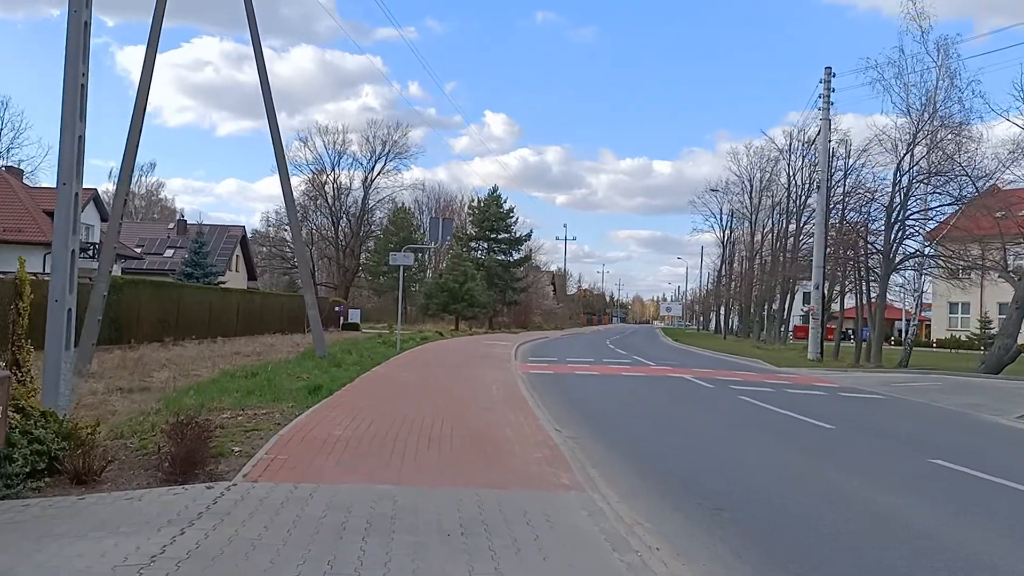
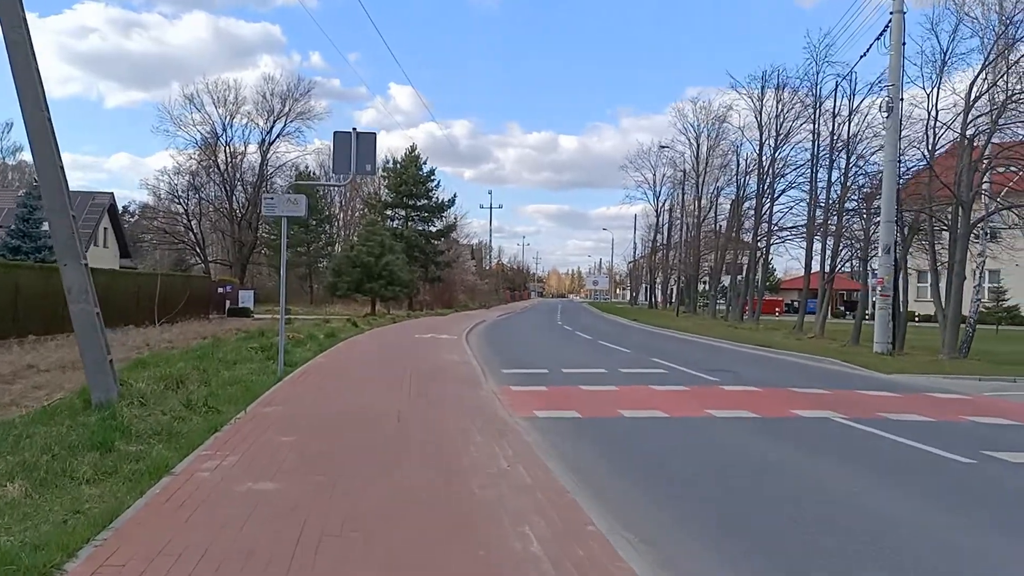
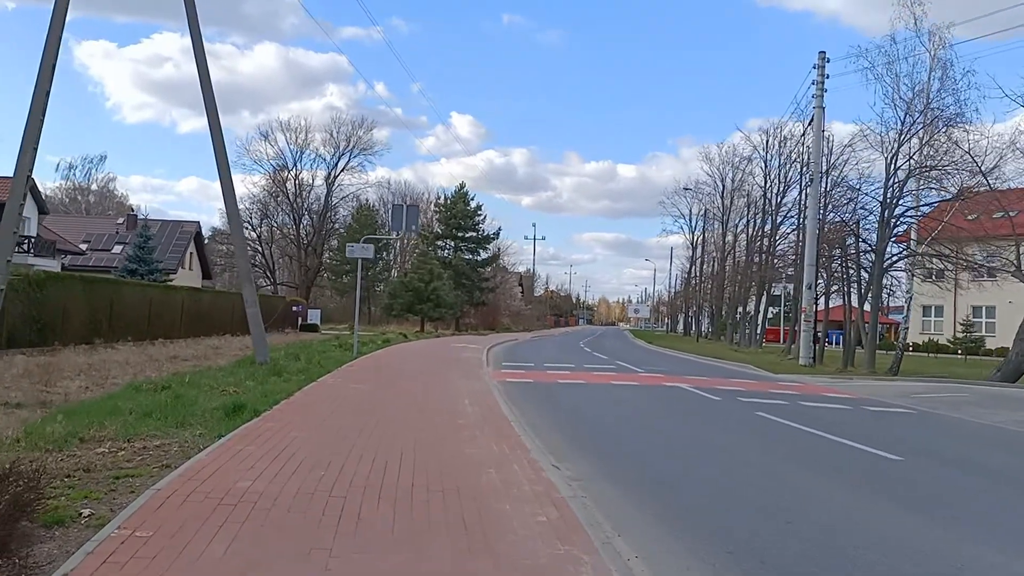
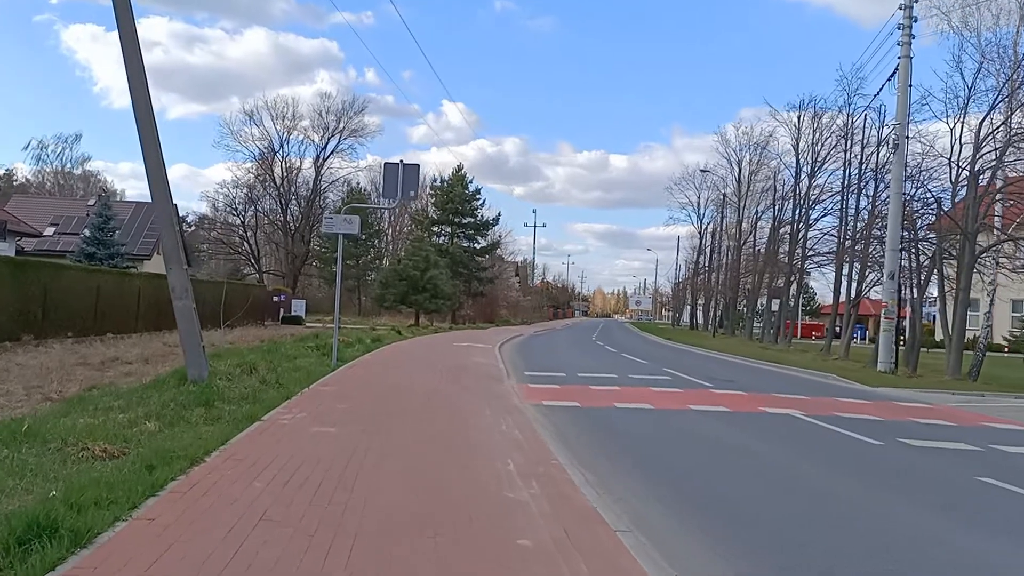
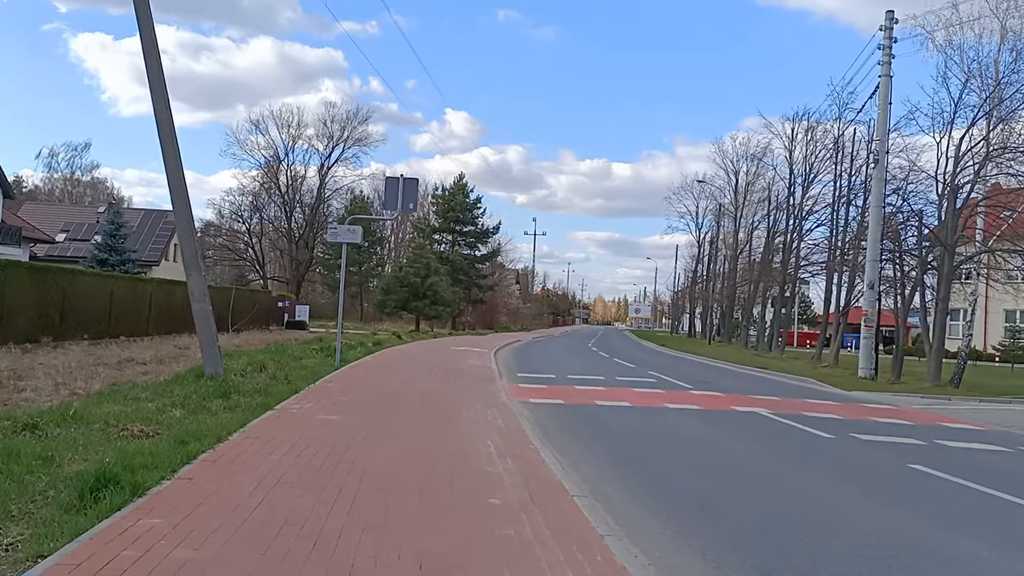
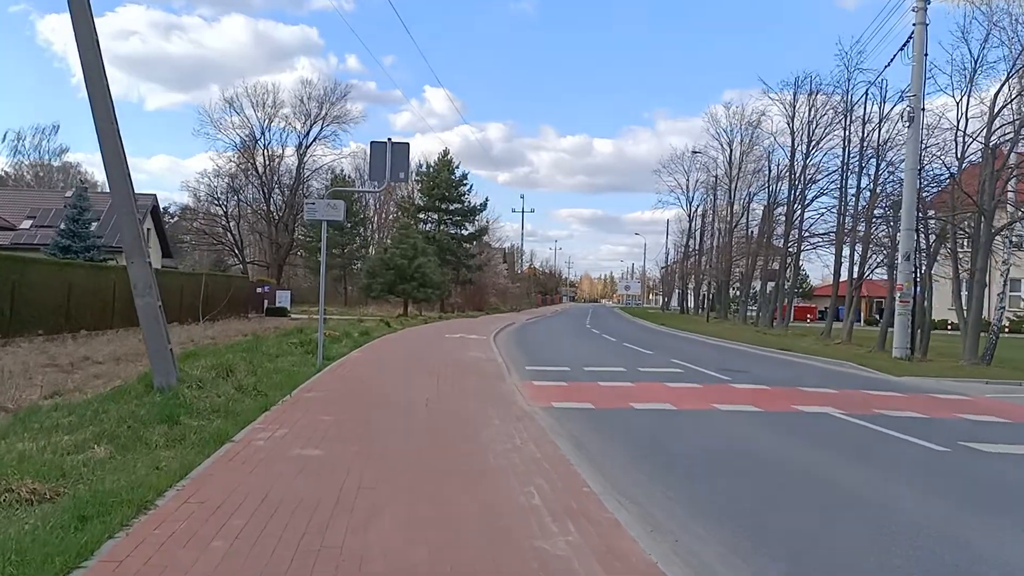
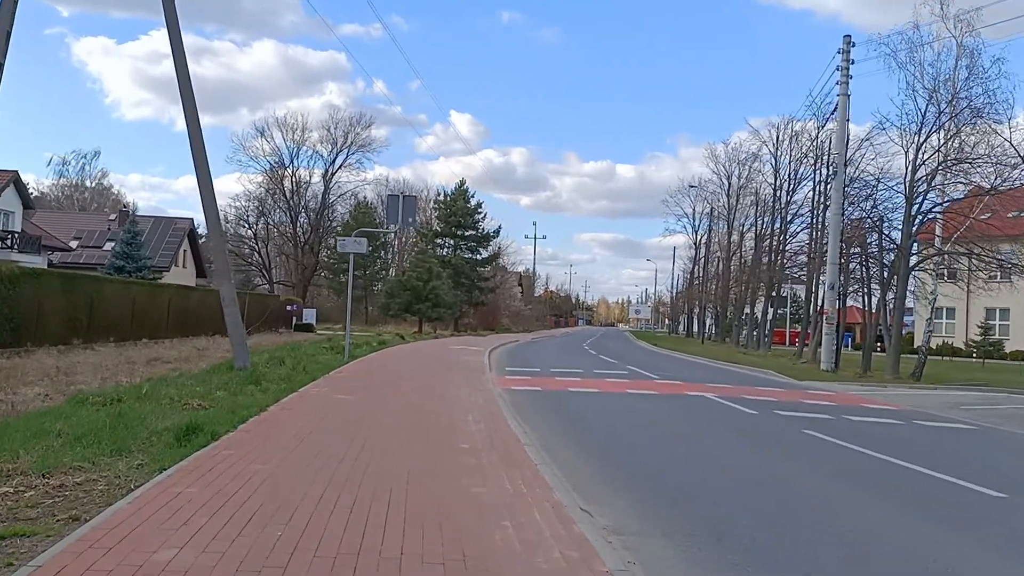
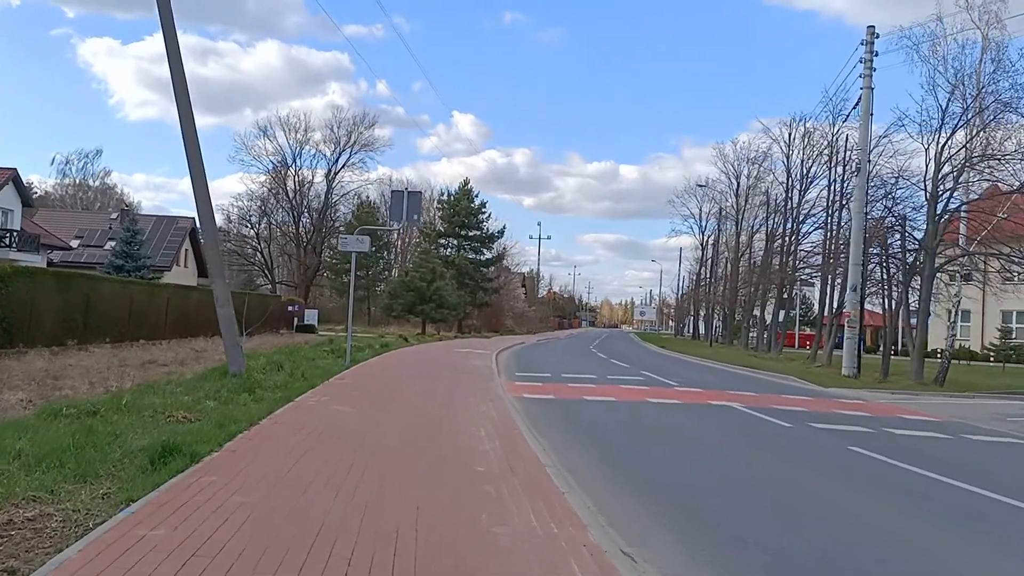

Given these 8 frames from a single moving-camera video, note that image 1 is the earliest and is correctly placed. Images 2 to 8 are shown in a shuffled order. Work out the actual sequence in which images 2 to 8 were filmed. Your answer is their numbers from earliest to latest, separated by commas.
3, 7, 8, 5, 4, 6, 2
